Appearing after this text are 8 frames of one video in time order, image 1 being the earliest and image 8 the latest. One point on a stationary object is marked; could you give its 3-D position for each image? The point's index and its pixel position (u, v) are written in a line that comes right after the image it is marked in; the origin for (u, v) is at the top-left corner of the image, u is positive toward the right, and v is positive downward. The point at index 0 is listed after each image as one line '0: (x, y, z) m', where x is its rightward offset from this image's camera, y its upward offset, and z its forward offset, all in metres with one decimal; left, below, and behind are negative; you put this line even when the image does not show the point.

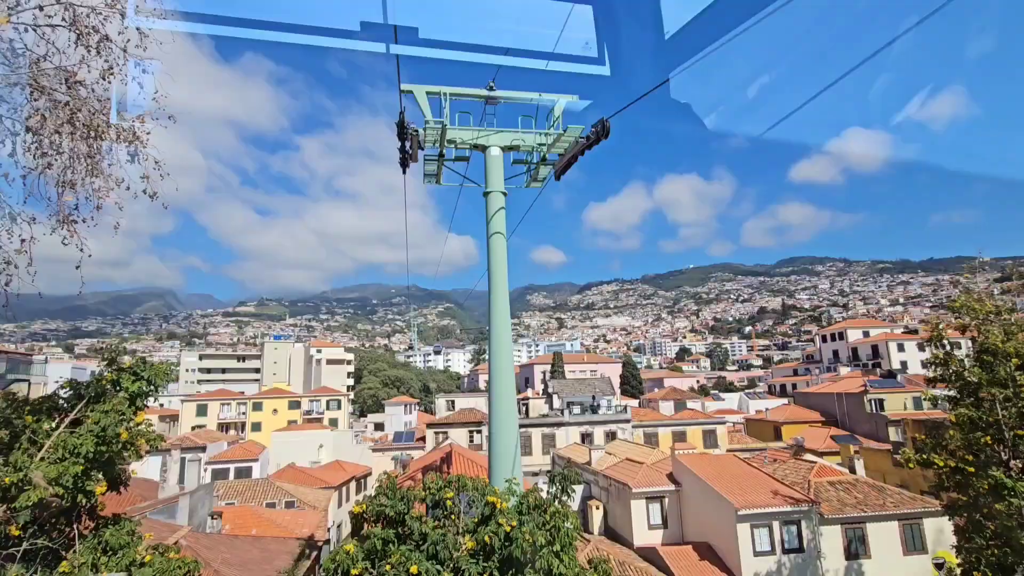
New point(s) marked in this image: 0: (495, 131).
0: (-0.3, +2.3, +7.6) m
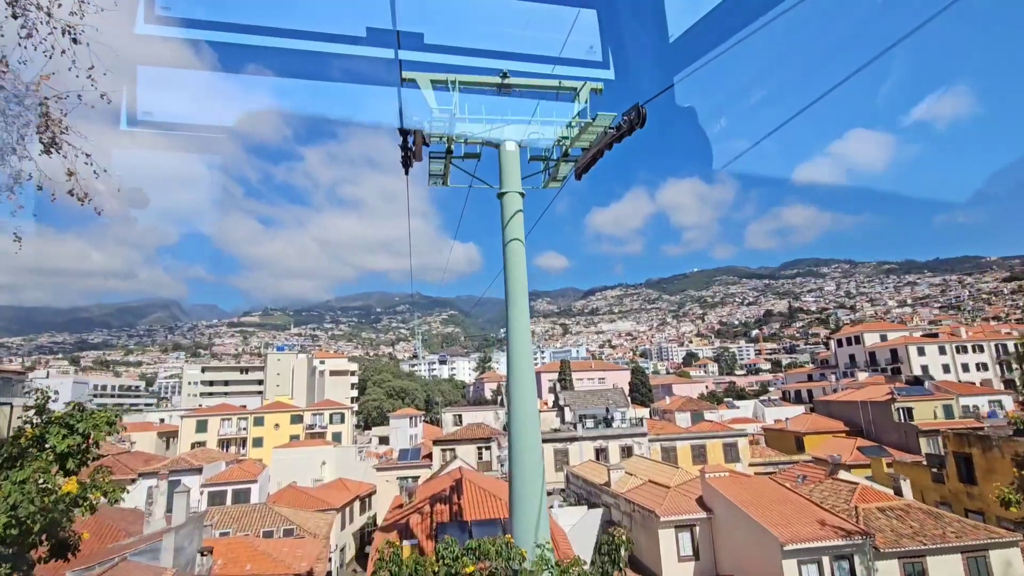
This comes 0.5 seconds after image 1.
0: (0.0, +2.1, +6.7) m
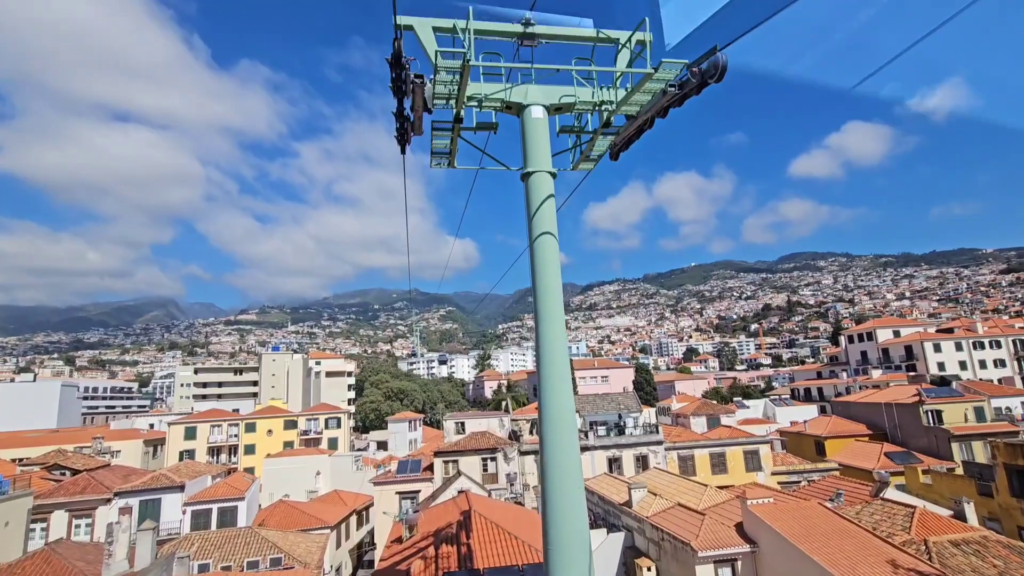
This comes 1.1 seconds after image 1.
0: (+0.2, +2.1, +5.2) m
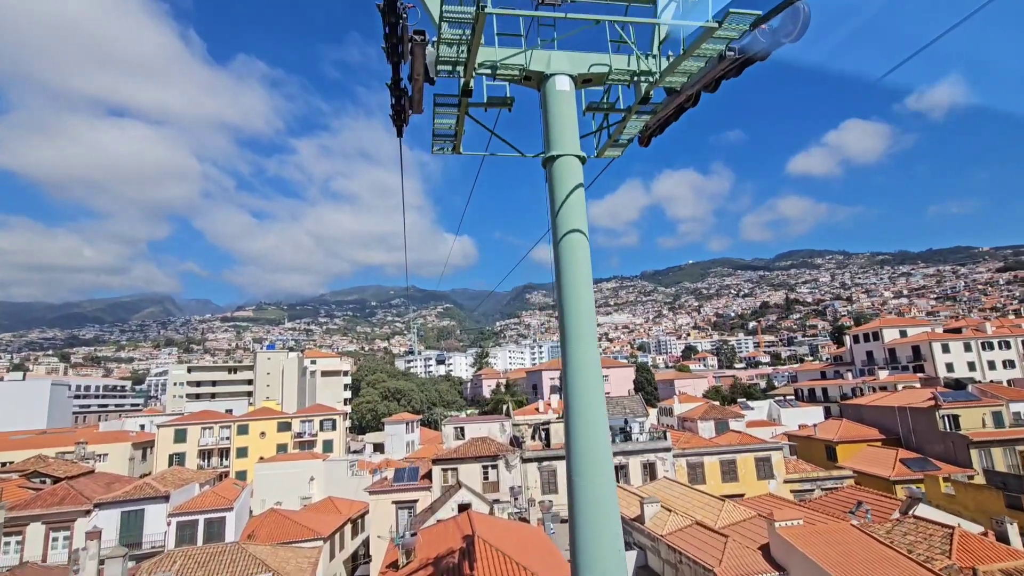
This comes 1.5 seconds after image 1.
0: (+0.4, +2.0, +4.3) m
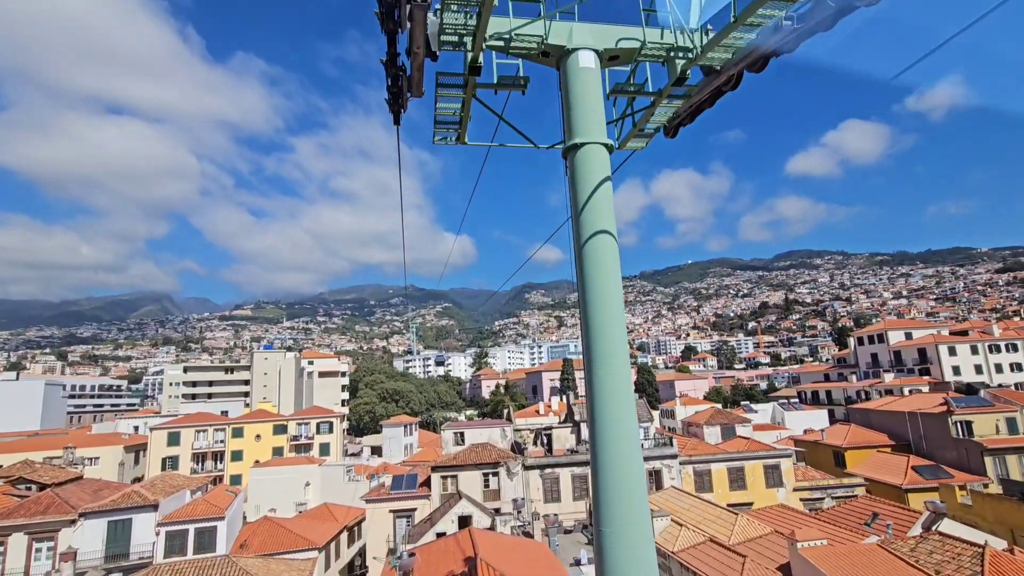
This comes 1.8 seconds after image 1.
0: (+0.5, +1.9, +3.7) m
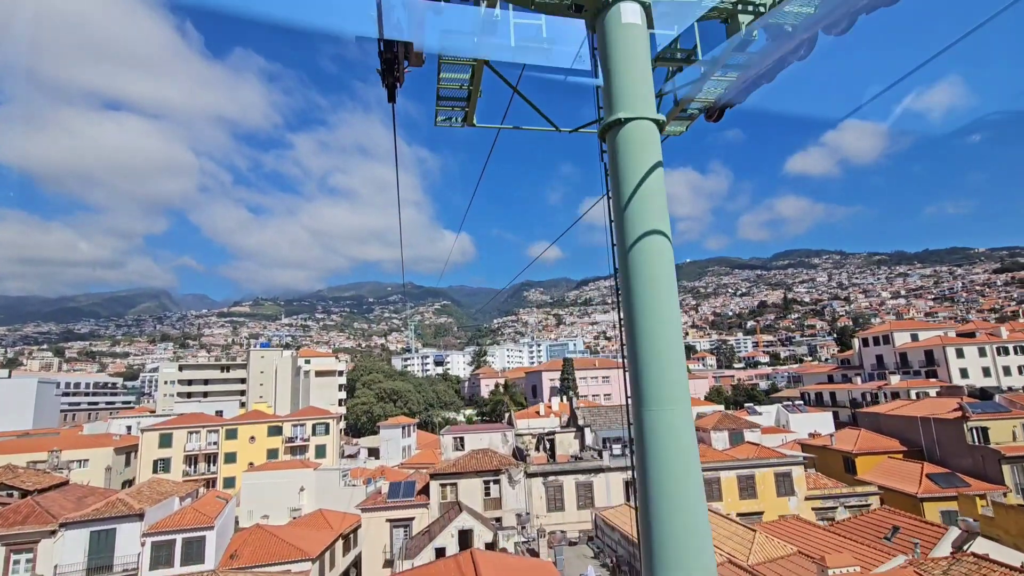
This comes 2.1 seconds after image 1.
0: (+0.6, +1.8, +2.9) m
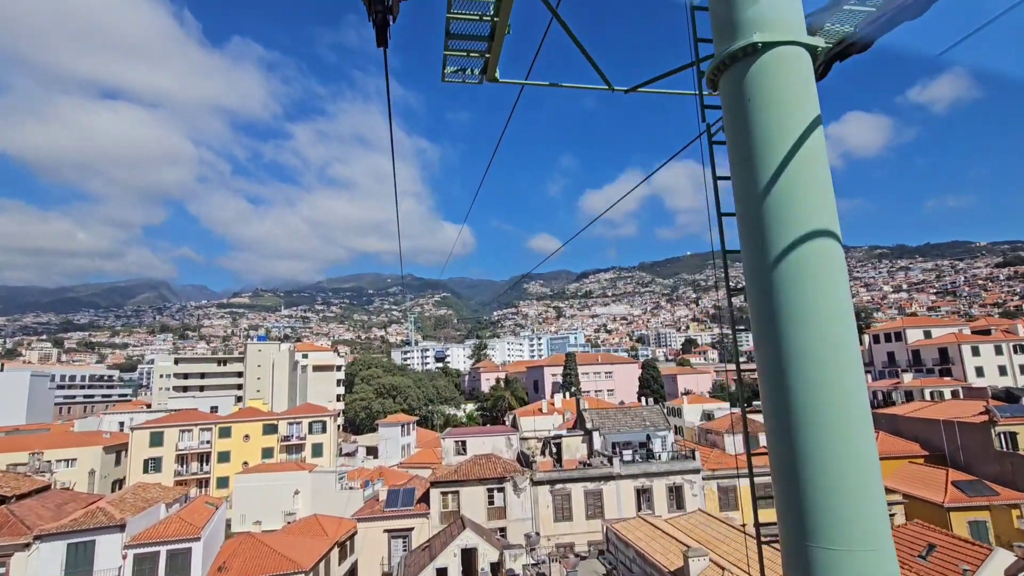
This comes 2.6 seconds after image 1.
0: (+0.8, +1.7, +1.8) m
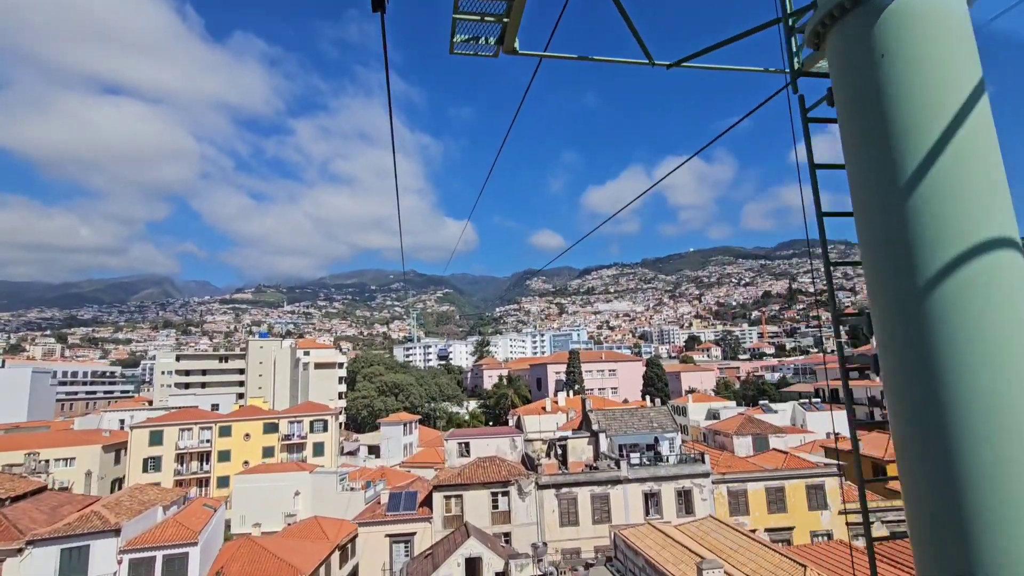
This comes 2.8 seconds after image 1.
0: (+0.9, +1.6, +1.4) m
